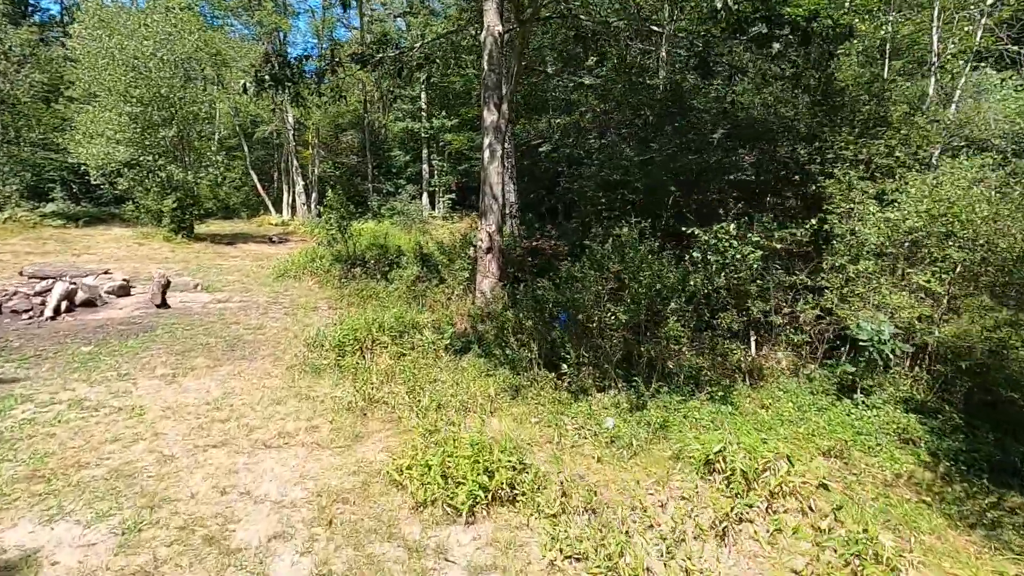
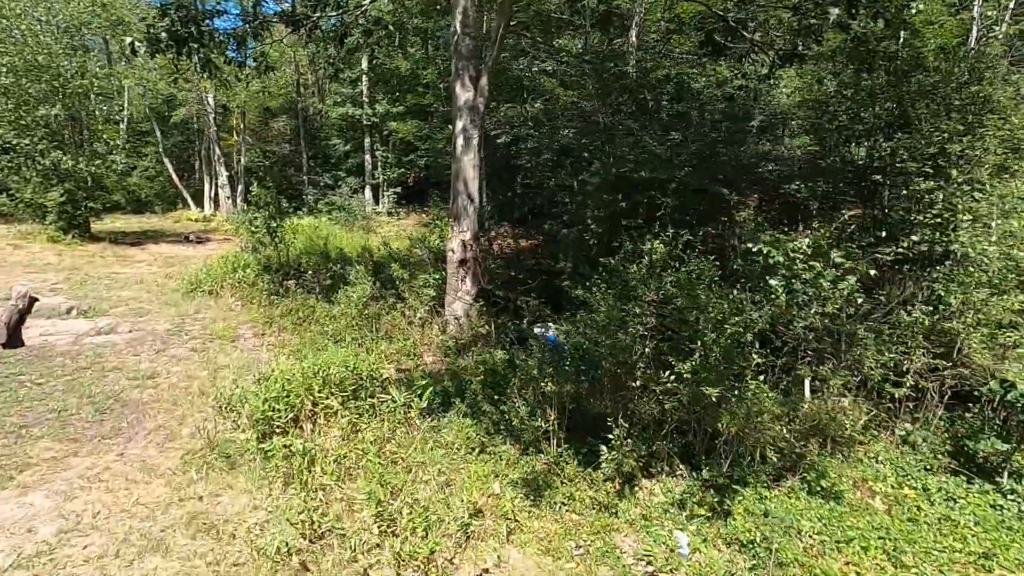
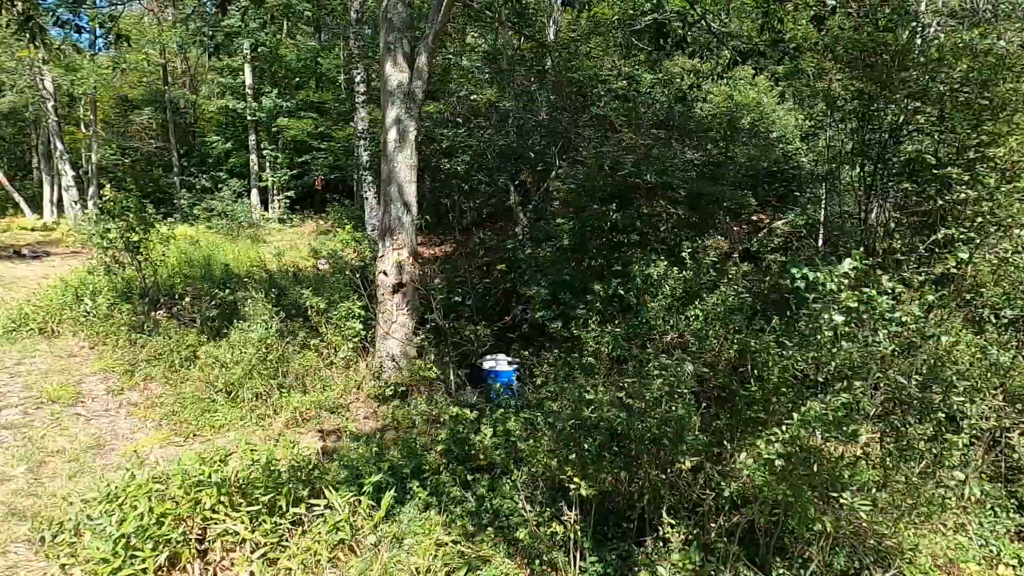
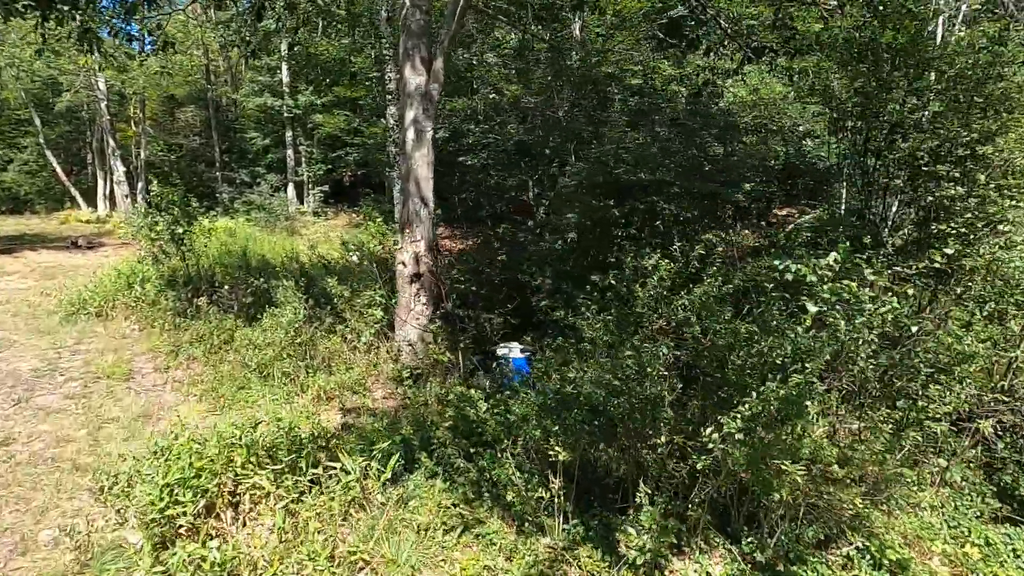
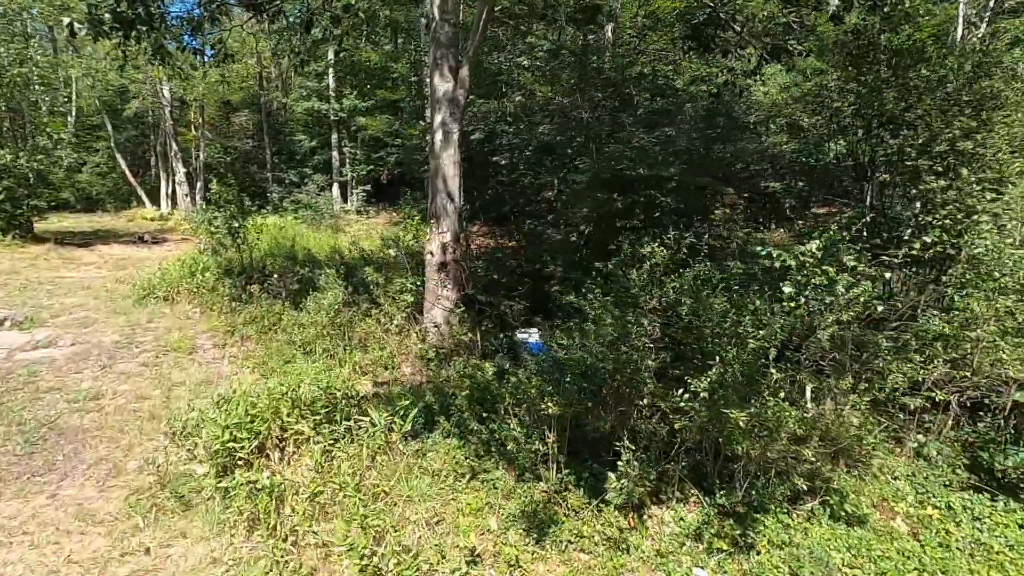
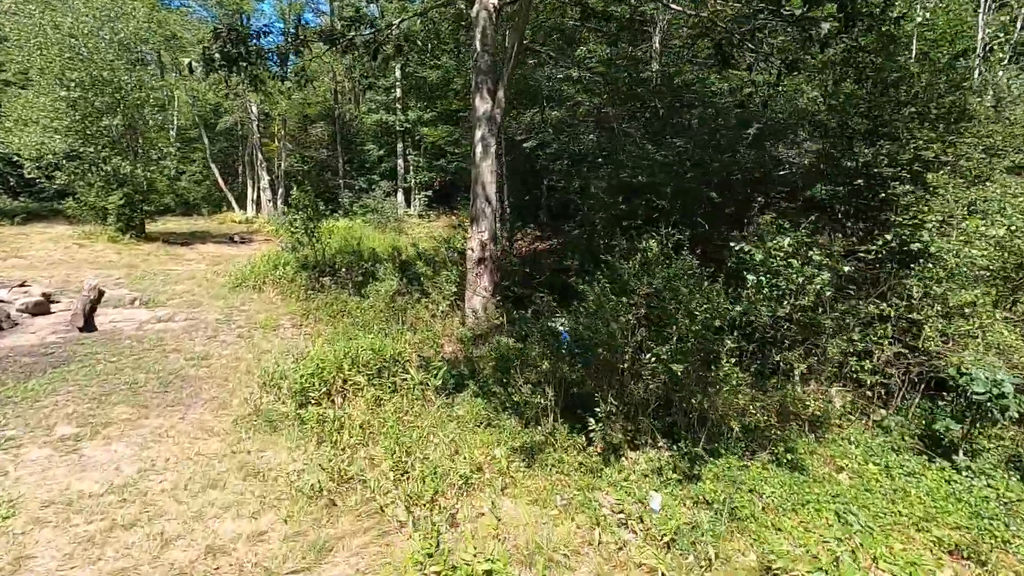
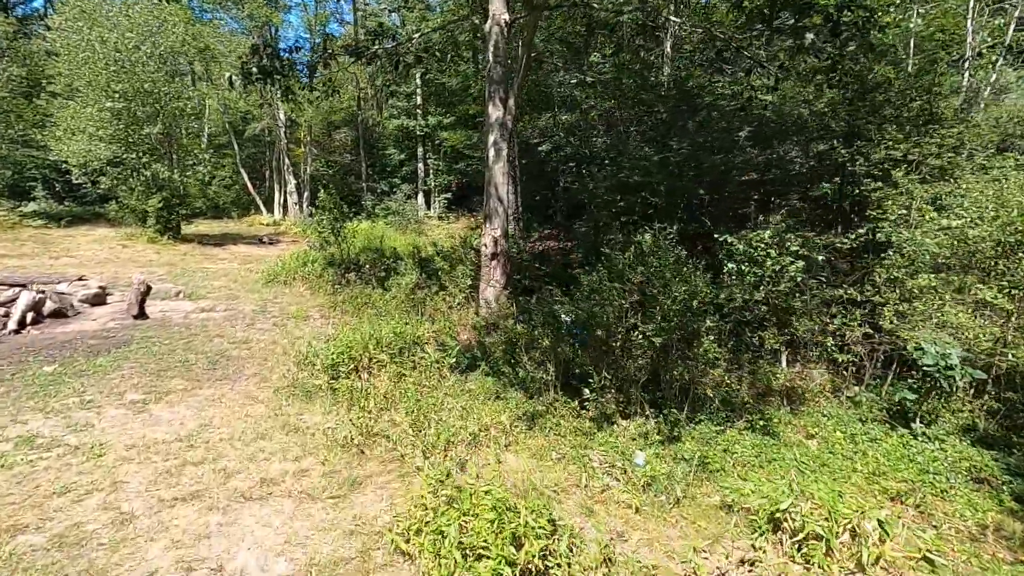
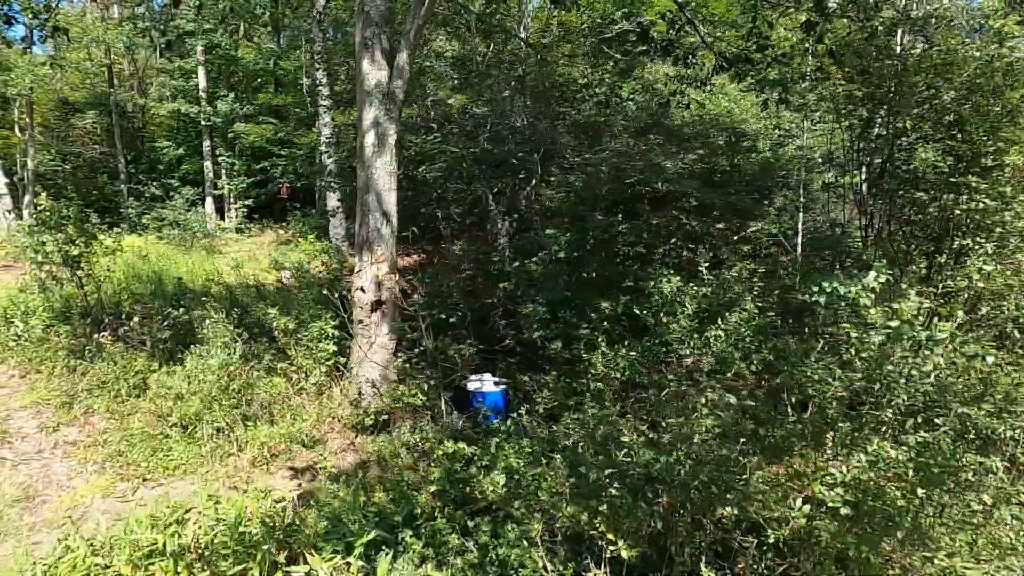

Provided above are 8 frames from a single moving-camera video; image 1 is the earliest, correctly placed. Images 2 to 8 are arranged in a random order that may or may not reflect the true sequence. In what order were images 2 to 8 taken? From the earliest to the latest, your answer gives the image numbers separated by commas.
7, 6, 2, 5, 4, 3, 8
